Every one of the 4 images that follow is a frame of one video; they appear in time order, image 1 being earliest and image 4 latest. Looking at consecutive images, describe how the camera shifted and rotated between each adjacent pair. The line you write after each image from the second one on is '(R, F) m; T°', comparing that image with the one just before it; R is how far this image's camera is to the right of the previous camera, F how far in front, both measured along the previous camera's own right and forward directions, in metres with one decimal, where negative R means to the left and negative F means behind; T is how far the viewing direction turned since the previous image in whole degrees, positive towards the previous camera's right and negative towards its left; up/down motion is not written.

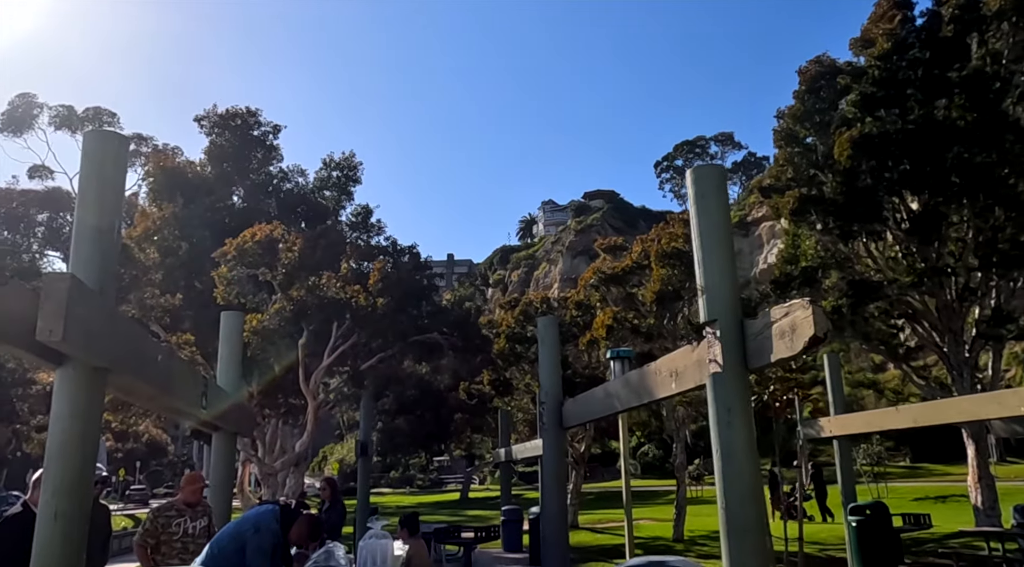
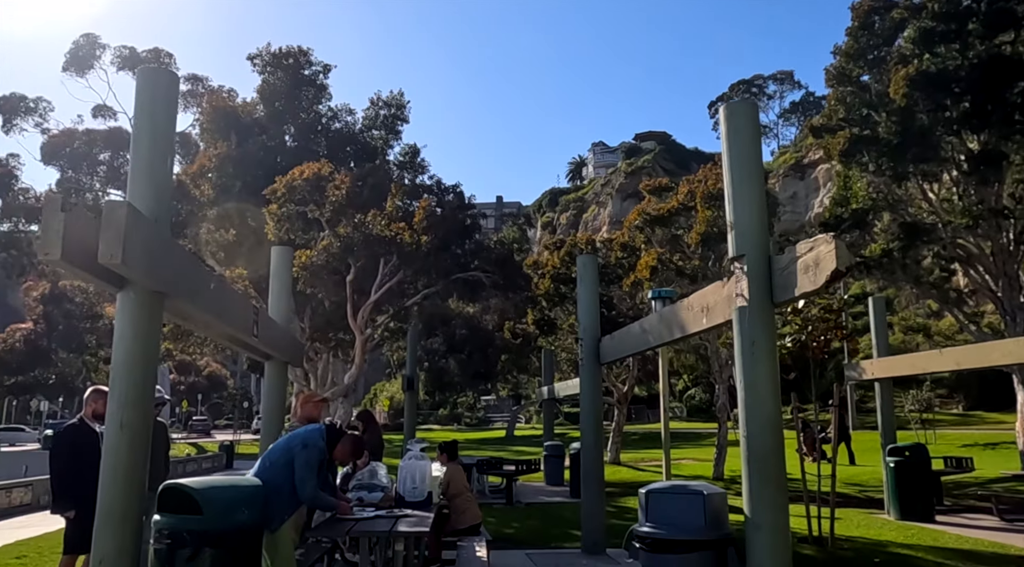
(+0.1, -0.1) m; -4°
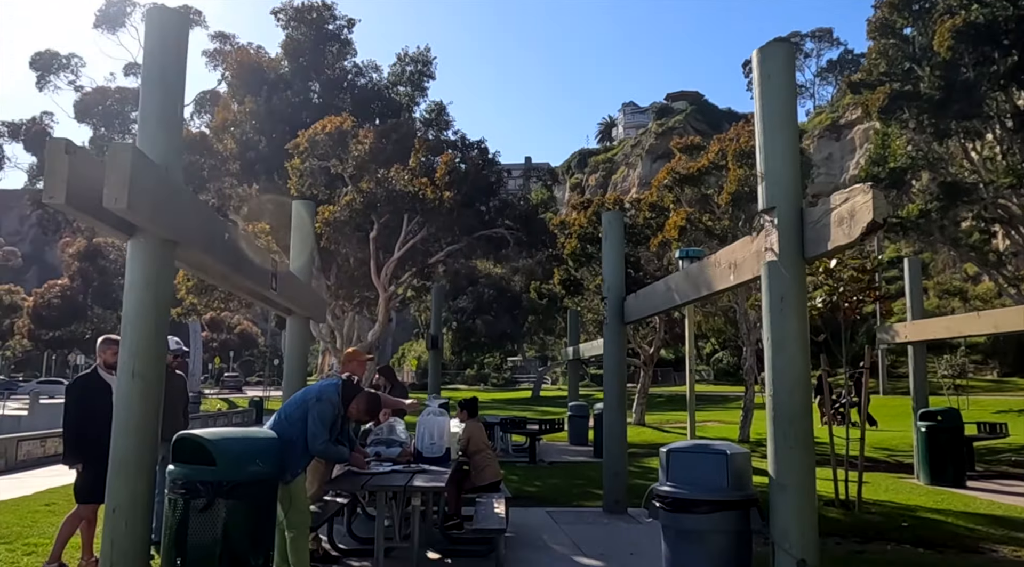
(0.0, +0.1) m; -2°
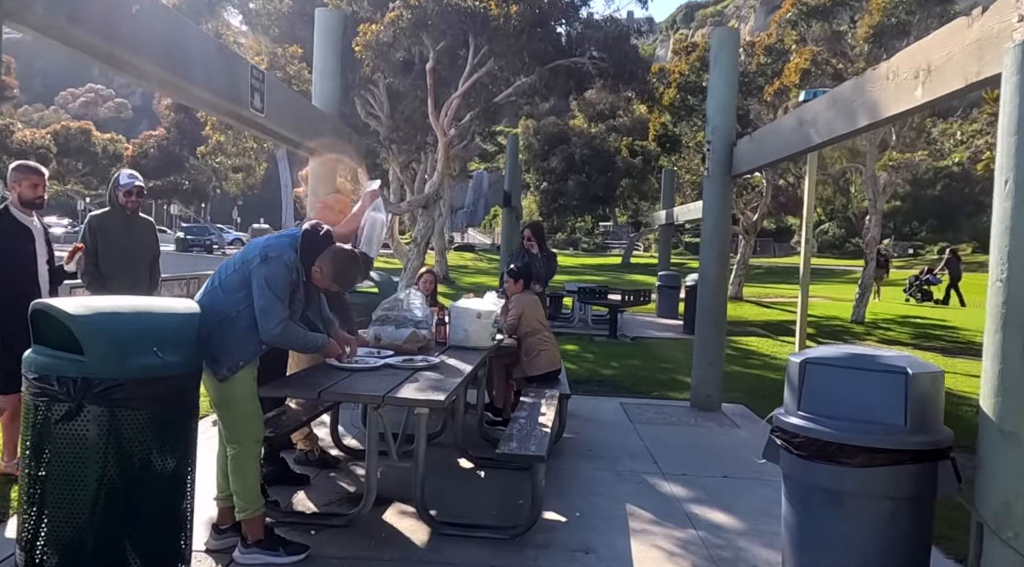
(+0.2, +1.6) m; -7°
